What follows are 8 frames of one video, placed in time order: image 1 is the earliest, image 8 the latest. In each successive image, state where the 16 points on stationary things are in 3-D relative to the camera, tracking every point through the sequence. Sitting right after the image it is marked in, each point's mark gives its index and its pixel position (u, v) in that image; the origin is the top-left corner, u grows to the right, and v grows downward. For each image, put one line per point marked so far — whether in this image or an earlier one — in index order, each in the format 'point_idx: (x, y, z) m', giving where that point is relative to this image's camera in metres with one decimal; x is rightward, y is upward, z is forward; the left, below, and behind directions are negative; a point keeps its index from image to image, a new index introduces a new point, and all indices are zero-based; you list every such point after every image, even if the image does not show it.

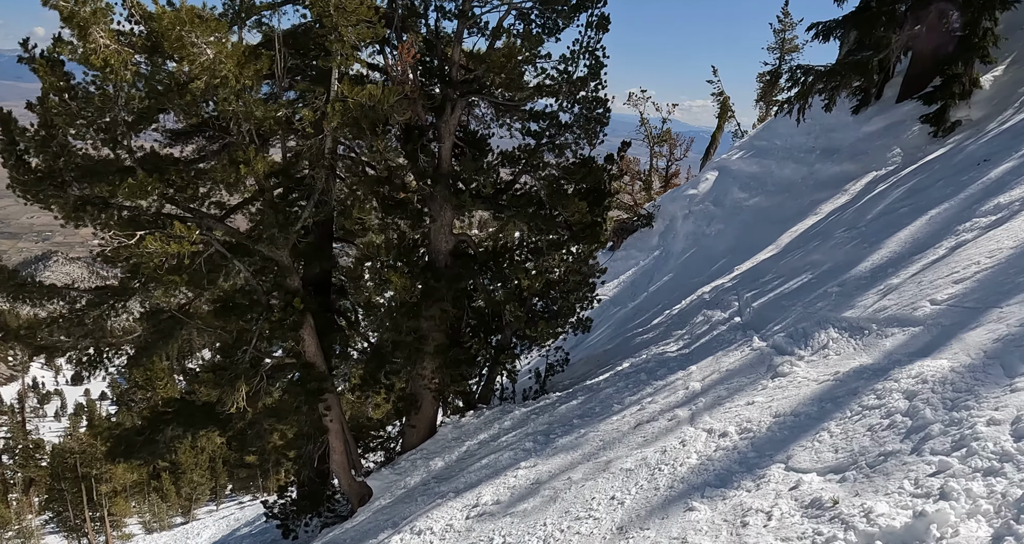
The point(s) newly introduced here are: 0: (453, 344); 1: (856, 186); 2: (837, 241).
0: (-1.0, -1.2, +12.6) m
1: (+8.1, +2.0, +17.8) m
2: (+5.6, +0.5, +12.9) m
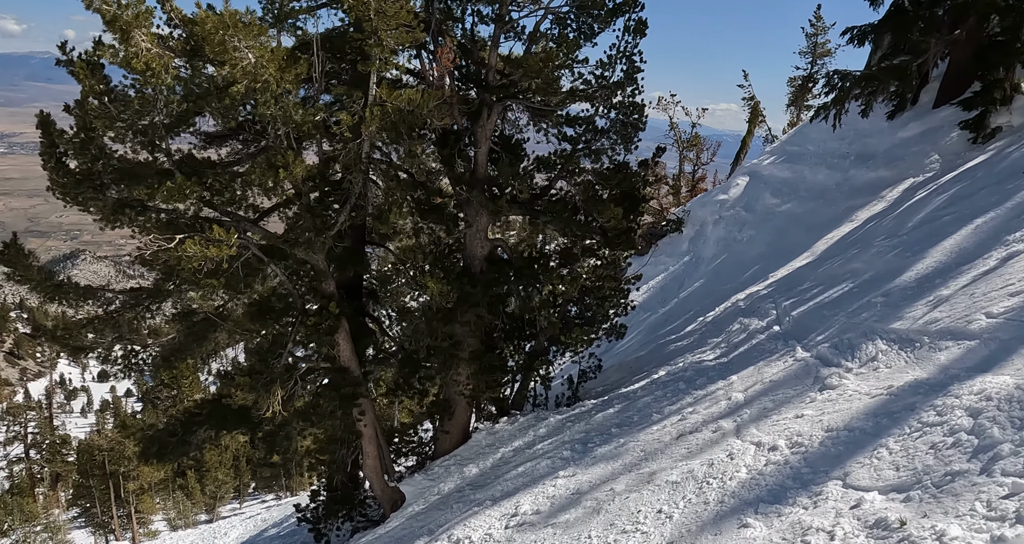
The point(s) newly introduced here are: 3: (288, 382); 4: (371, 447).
0: (-0.4, -1.3, +12.5) m
1: (+8.9, +1.8, +17.5) m
2: (+6.2, +0.4, +12.7) m
3: (-3.4, -1.7, +11.6) m
4: (-2.3, -2.9, +12.3) m
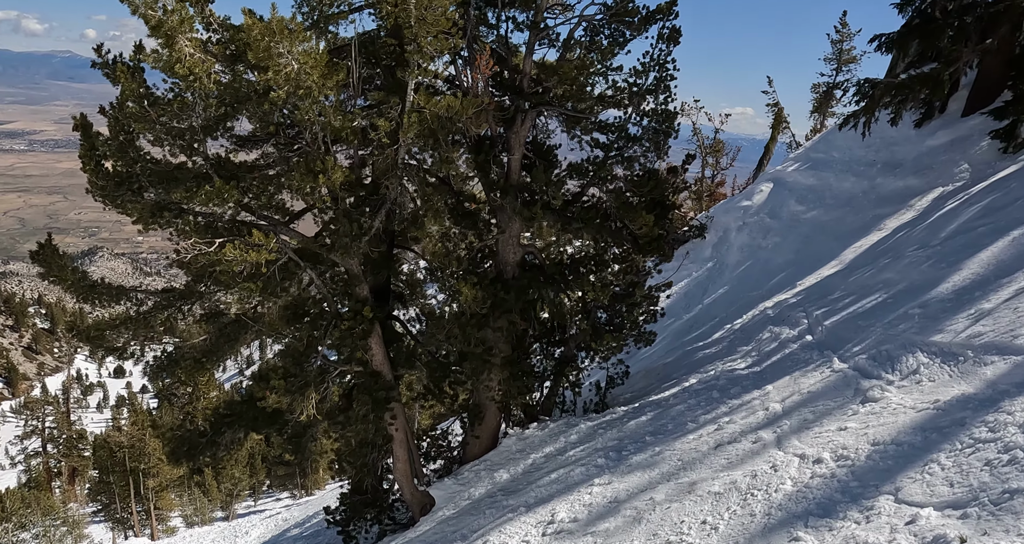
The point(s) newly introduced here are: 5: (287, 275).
0: (+0.1, -1.4, +12.6) m
1: (+9.5, +1.6, +17.4) m
2: (+6.7, +0.2, +12.6) m
3: (-3.0, -1.7, +11.7) m
4: (-1.8, -2.9, +12.4) m
5: (-3.3, 0.0, +11.2) m
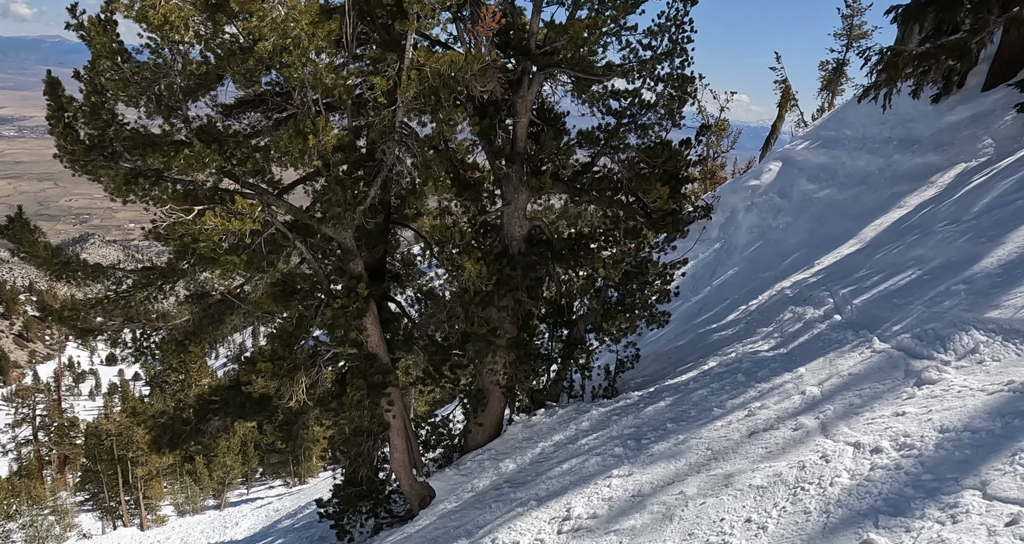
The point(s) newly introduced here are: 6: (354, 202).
0: (+0.2, -1.0, +11.7) m
1: (+9.5, +2.1, +16.6) m
2: (+6.8, +0.6, +11.8) m
3: (-2.9, -1.4, +10.8) m
4: (-1.7, -2.6, +11.5) m
5: (-3.2, +0.4, +10.3) m
6: (-2.2, +1.0, +10.4) m
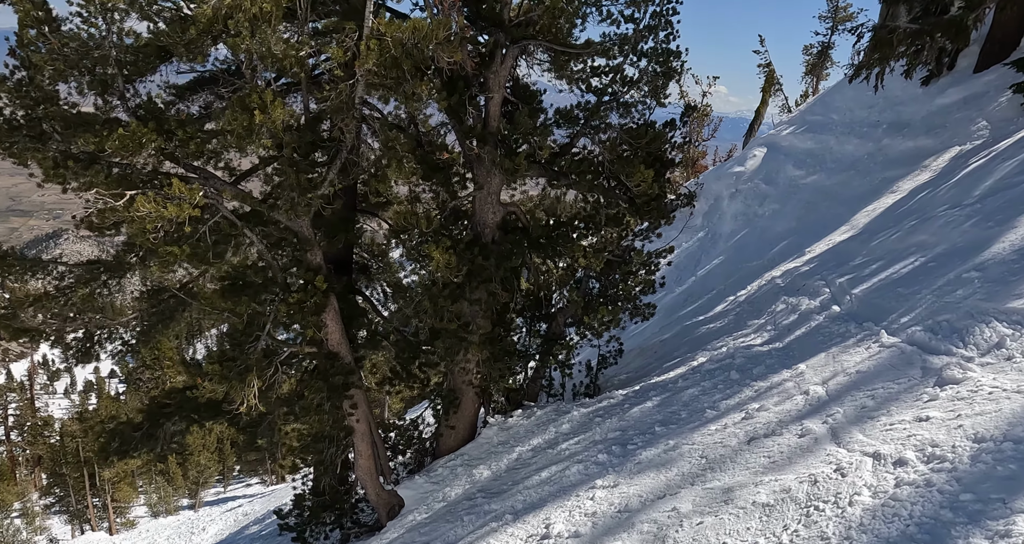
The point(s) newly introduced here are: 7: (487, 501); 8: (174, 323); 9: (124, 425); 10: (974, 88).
0: (-0.2, -0.9, +10.9) m
1: (+9.0, +2.3, +15.9) m
2: (+6.4, +0.8, +11.1) m
3: (-3.2, -1.3, +9.9) m
4: (-2.1, -2.4, +10.6) m
5: (-3.5, +0.5, +9.4) m
6: (-2.6, +1.1, +9.4) m
7: (-0.3, -2.7, +8.9) m
8: (-4.5, -0.7, +10.1) m
9: (-5.4, -2.1, +10.4) m
10: (+11.1, +4.4, +18.1) m
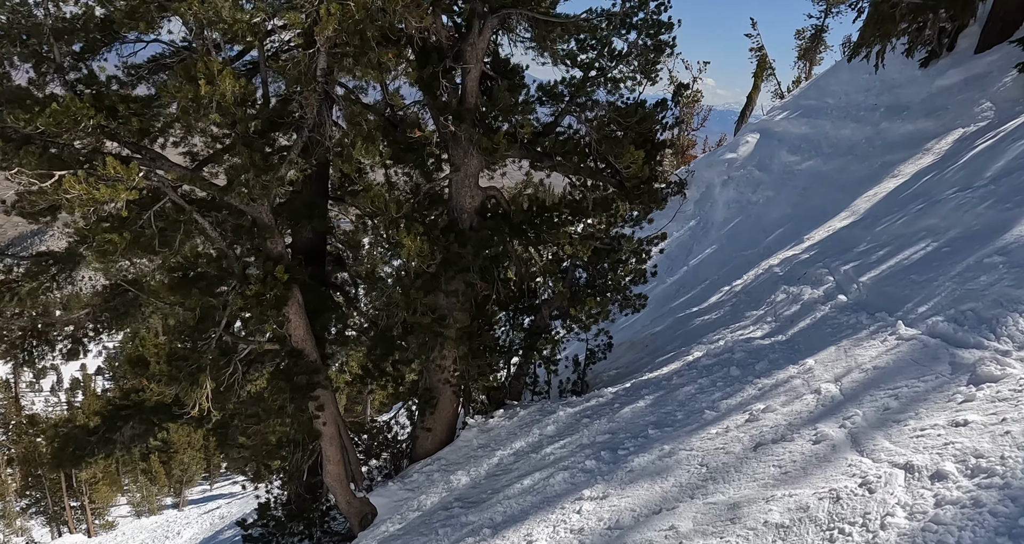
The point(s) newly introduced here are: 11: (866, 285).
0: (-0.5, -0.7, +10.0) m
1: (+8.7, +2.6, +15.2) m
2: (+6.1, +1.0, +10.3) m
3: (-3.4, -1.2, +9.0) m
4: (-2.3, -2.3, +9.8) m
5: (-3.7, +0.6, +8.5) m
6: (-2.8, +1.2, +8.6) m
7: (-0.5, -2.6, +8.1) m
8: (-4.8, -0.6, +9.2) m
9: (-5.6, -2.0, +9.5) m
10: (+10.7, +4.7, +17.4) m
11: (+4.3, -0.2, +9.2) m
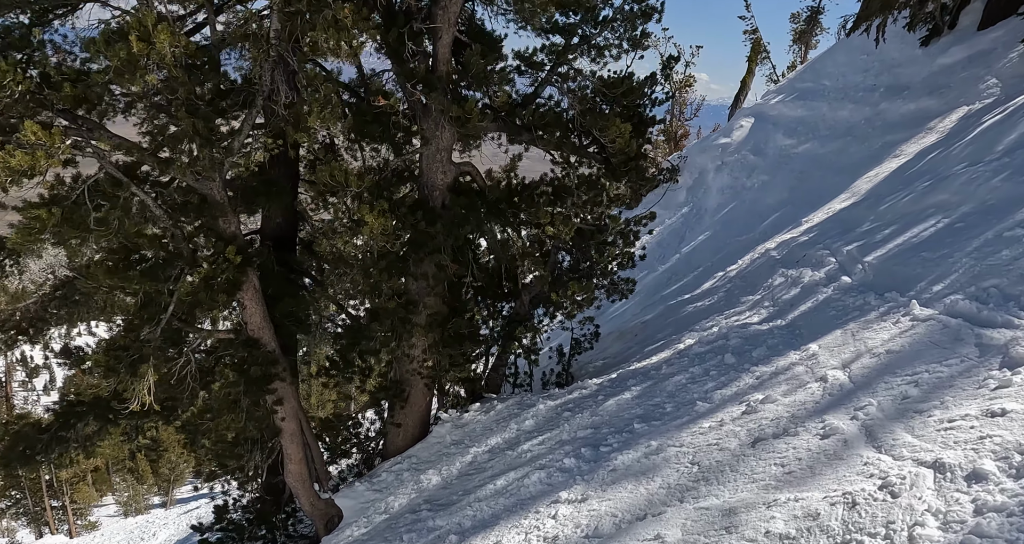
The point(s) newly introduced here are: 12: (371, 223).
0: (-0.7, -0.5, +9.3) m
1: (+8.3, +2.9, +14.5) m
2: (+5.8, +1.2, +9.6) m
3: (-3.7, -1.0, +8.2) m
4: (-2.6, -2.1, +9.0) m
5: (-4.0, +0.8, +7.7) m
6: (-3.1, +1.4, +7.8) m
7: (-0.8, -2.4, +7.3) m
8: (-5.0, -0.4, +8.4) m
9: (-5.9, -1.8, +8.7) m
10: (+10.3, +5.0, +16.7) m
11: (+4.0, +0.1, +8.5) m
12: (-1.5, +0.5, +7.9) m
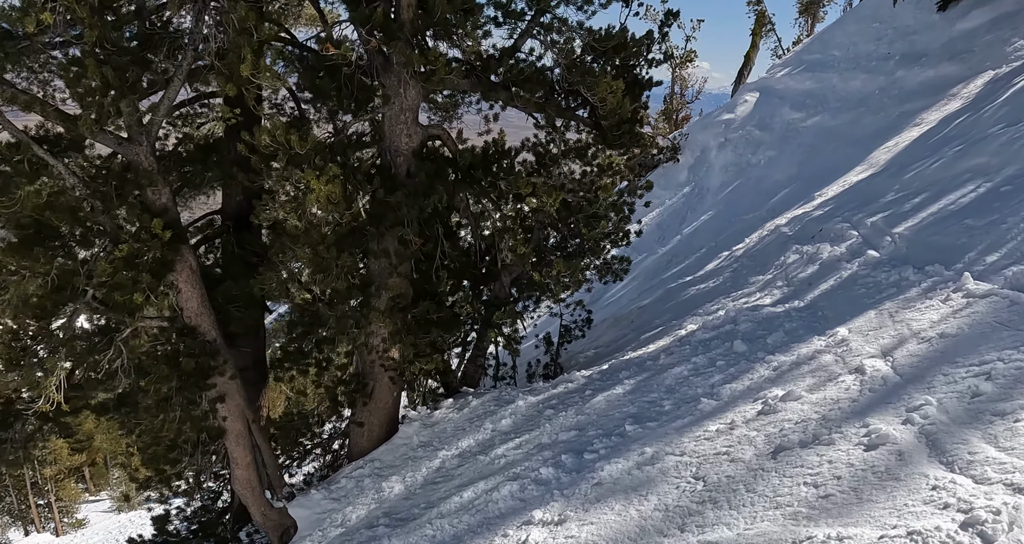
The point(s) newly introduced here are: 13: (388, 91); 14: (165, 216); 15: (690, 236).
0: (-1.0, -0.3, +8.1) m
1: (+8.1, +3.2, +13.3) m
2: (+5.6, +1.5, +8.4) m
3: (-4.0, -0.7, +7.1) m
4: (-2.9, -1.9, +7.9) m
5: (-4.3, +1.0, +6.5) m
6: (-3.4, +1.6, +6.6) m
7: (-1.0, -2.2, +6.2) m
8: (-5.3, -0.2, +7.3) m
9: (-6.2, -1.6, +7.6) m
10: (+10.1, +5.4, +15.4) m
11: (+3.8, +0.3, +7.3) m
12: (-1.7, +0.7, +6.8) m
13: (-1.3, +1.9, +7.7) m
14: (-3.3, +0.5, +7.4) m
15: (+3.6, +0.7, +15.2) m
